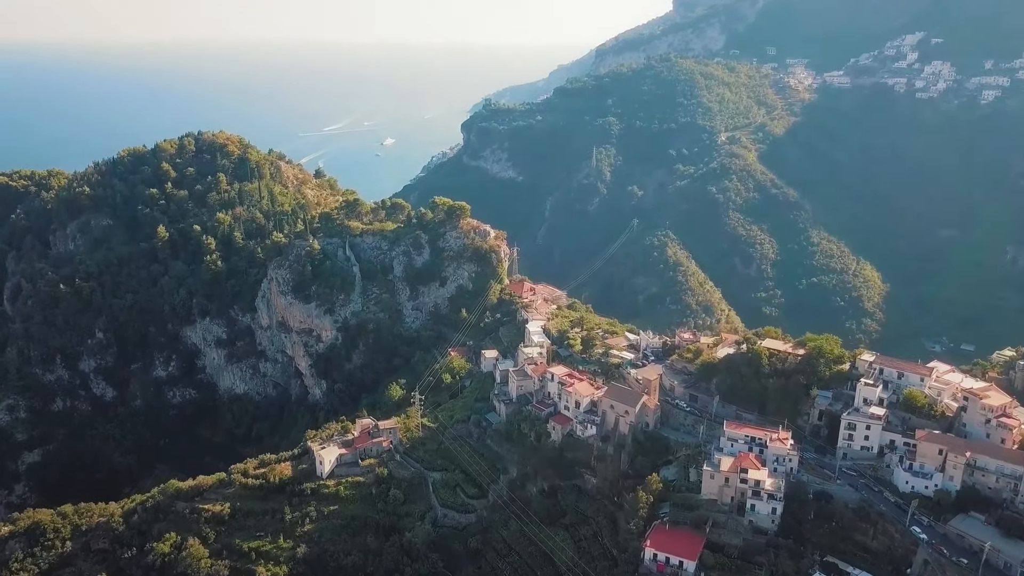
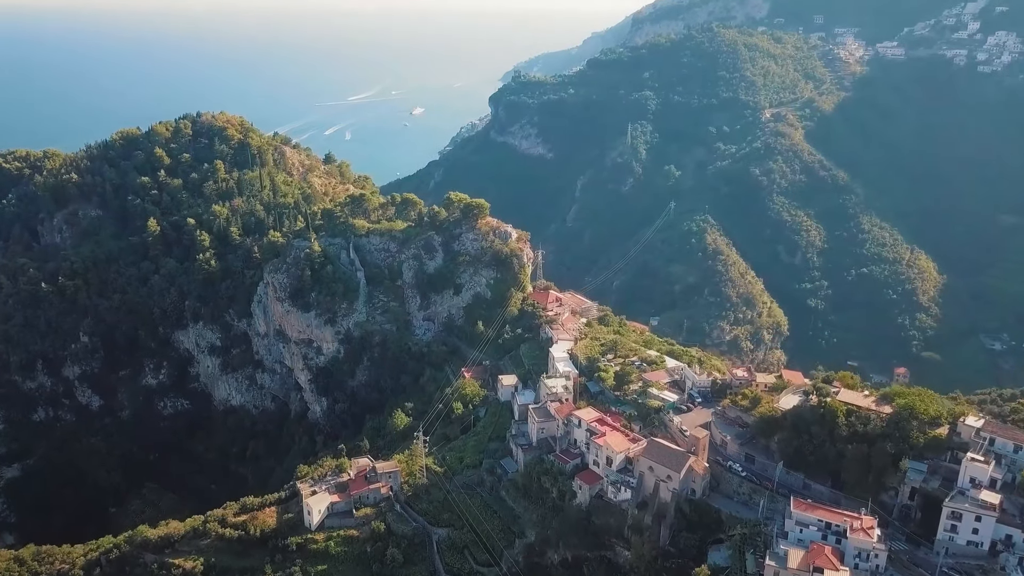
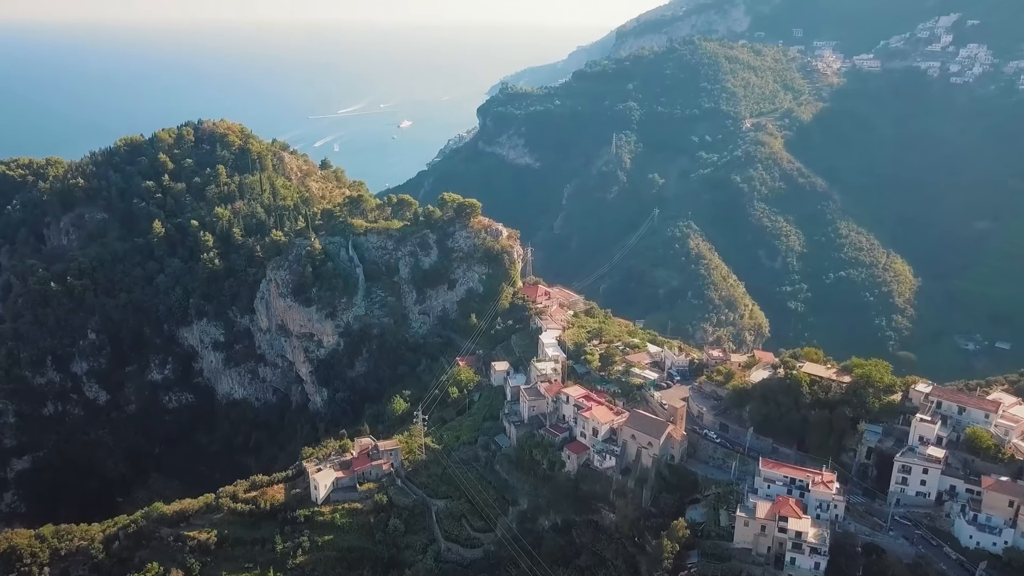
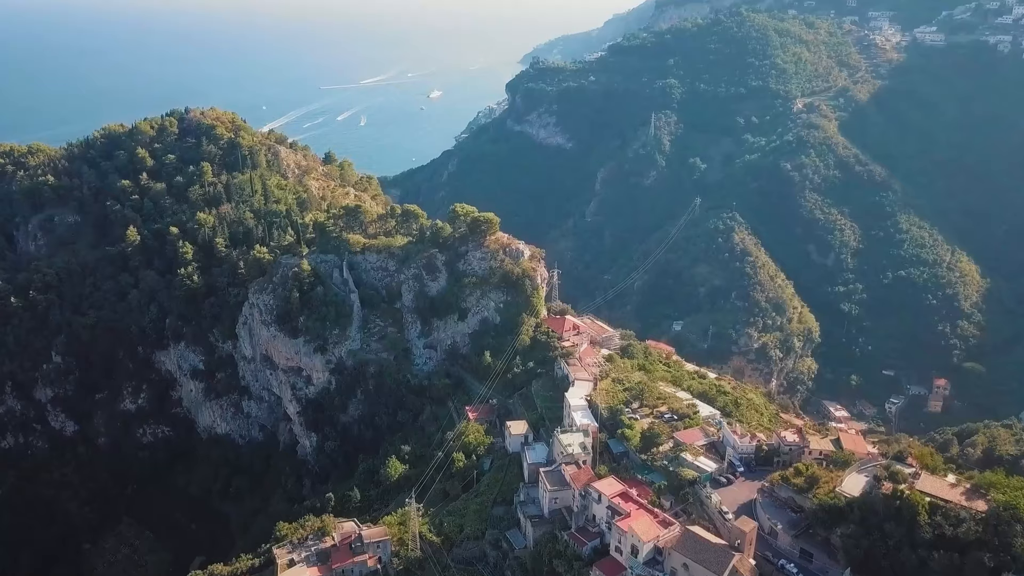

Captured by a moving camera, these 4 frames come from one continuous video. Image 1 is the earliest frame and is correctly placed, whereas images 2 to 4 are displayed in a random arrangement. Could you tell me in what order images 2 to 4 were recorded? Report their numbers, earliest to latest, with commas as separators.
3, 2, 4
